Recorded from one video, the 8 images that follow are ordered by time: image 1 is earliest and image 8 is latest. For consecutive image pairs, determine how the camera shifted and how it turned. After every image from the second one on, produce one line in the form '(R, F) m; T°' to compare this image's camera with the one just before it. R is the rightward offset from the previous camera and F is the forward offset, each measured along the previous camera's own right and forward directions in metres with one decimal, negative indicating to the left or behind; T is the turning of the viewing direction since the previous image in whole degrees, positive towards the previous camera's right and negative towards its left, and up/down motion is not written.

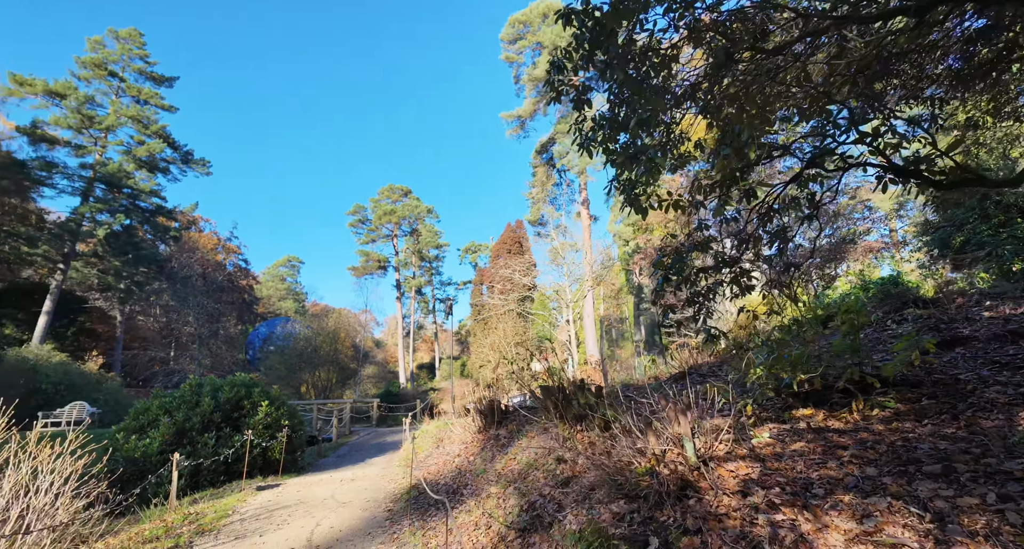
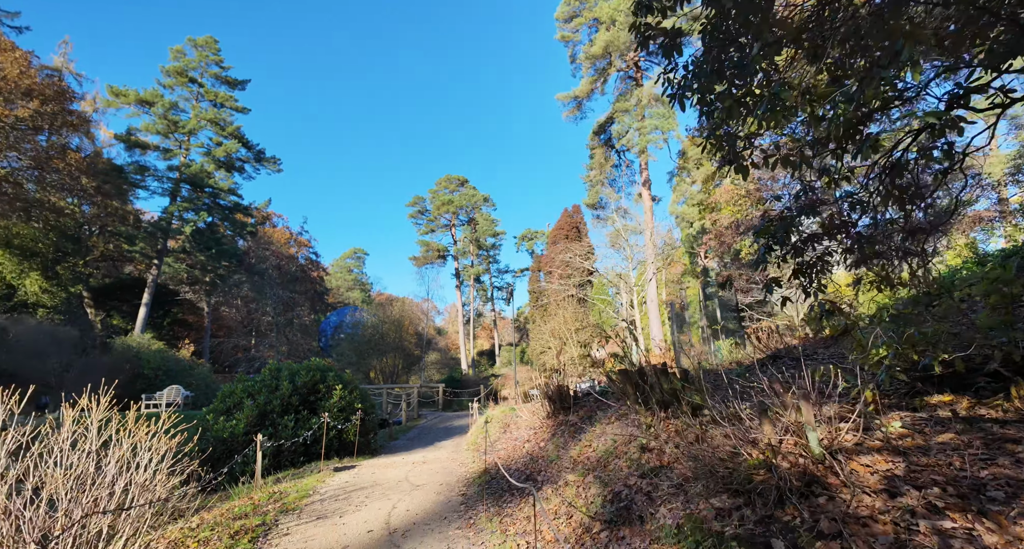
(-0.1, +0.2) m; -7°
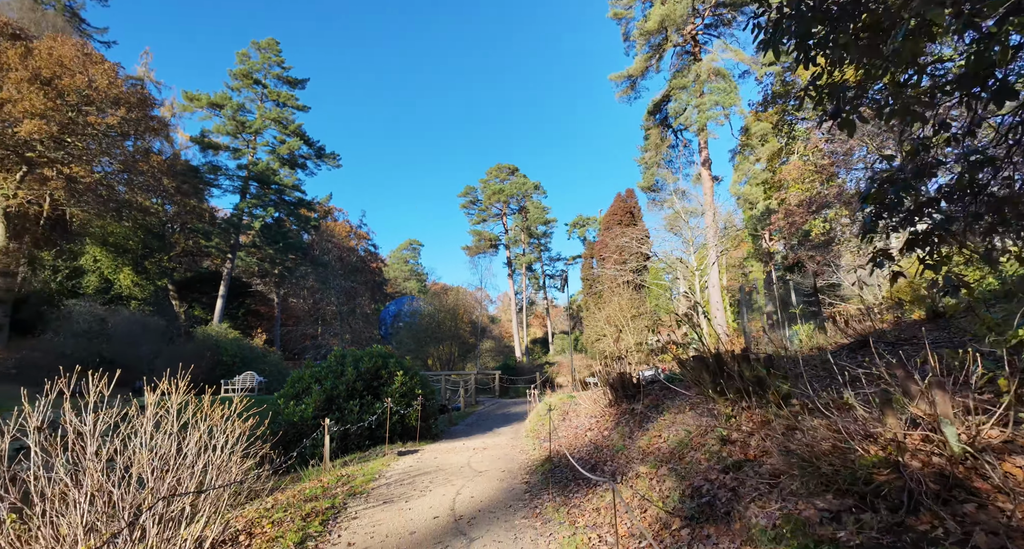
(-0.1, +0.2) m; -6°
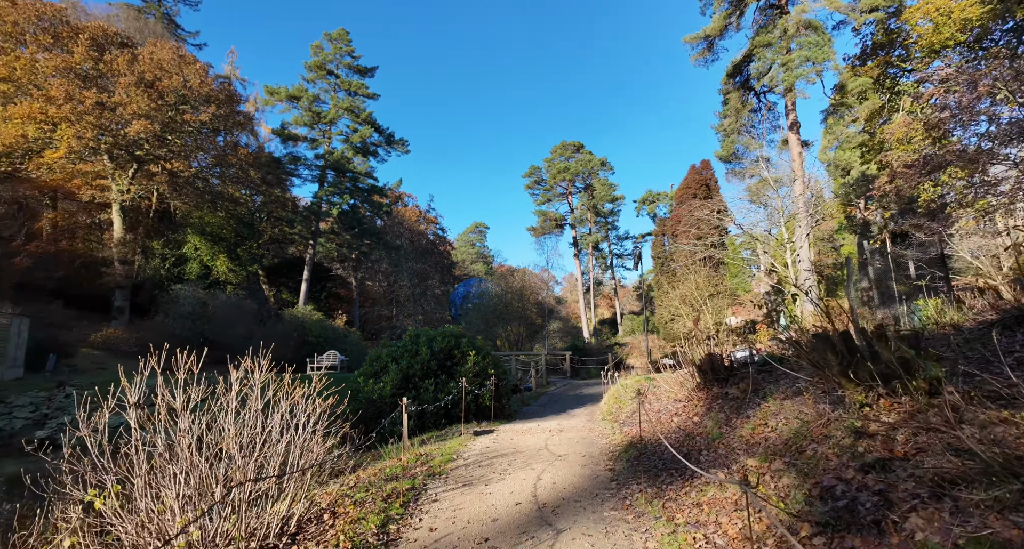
(-0.1, +0.3) m; -8°
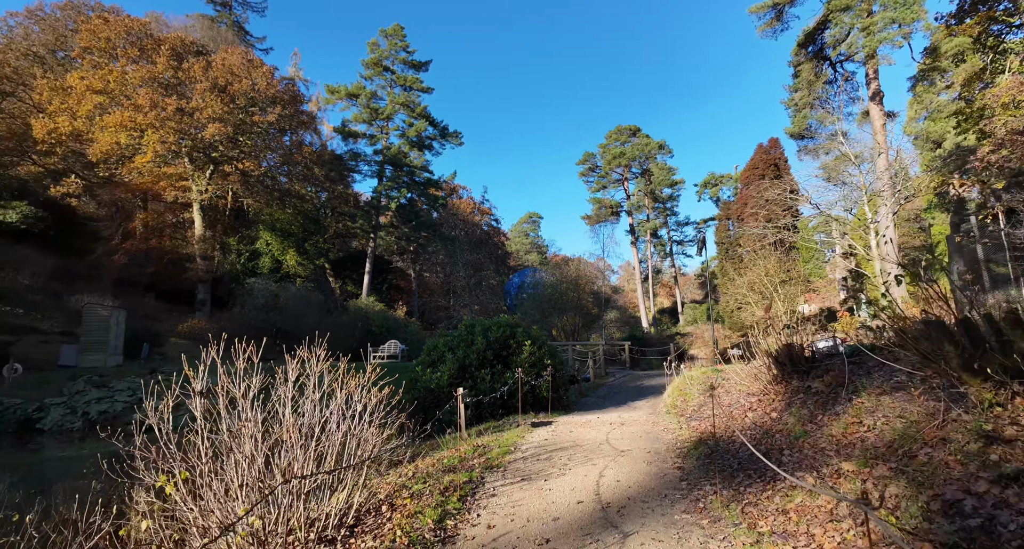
(0.0, +0.2) m; -6°
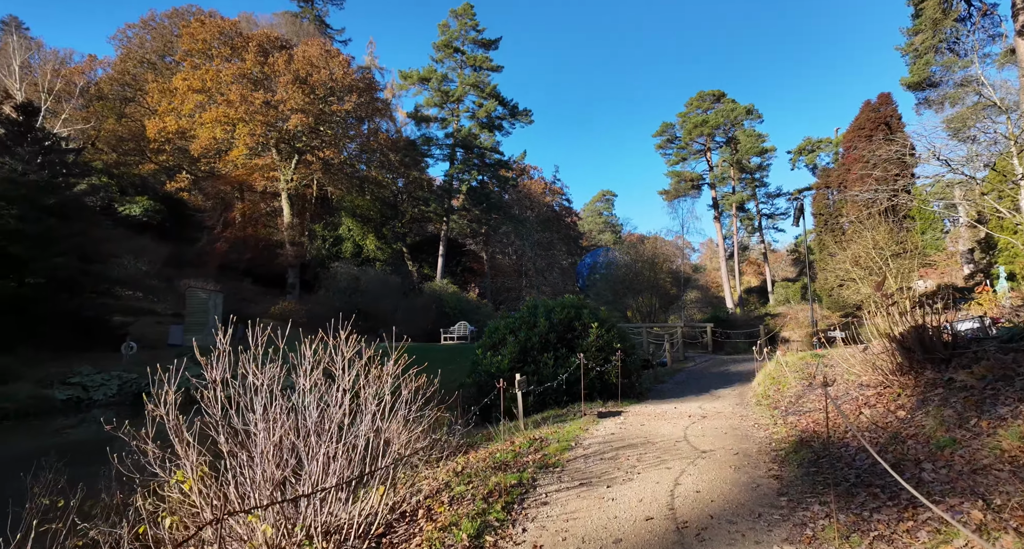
(+0.2, +0.7) m; -9°
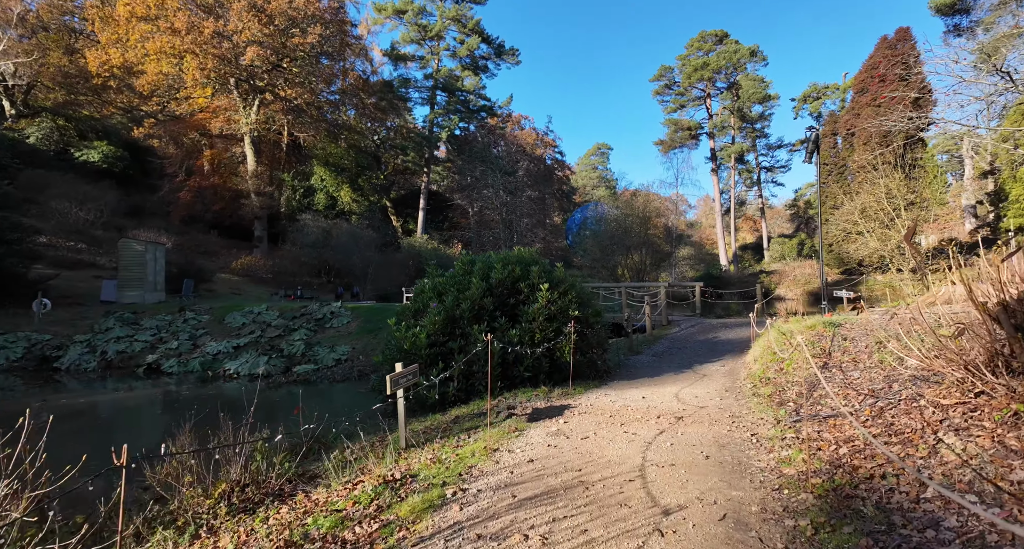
(+0.9, +2.1) m; +1°
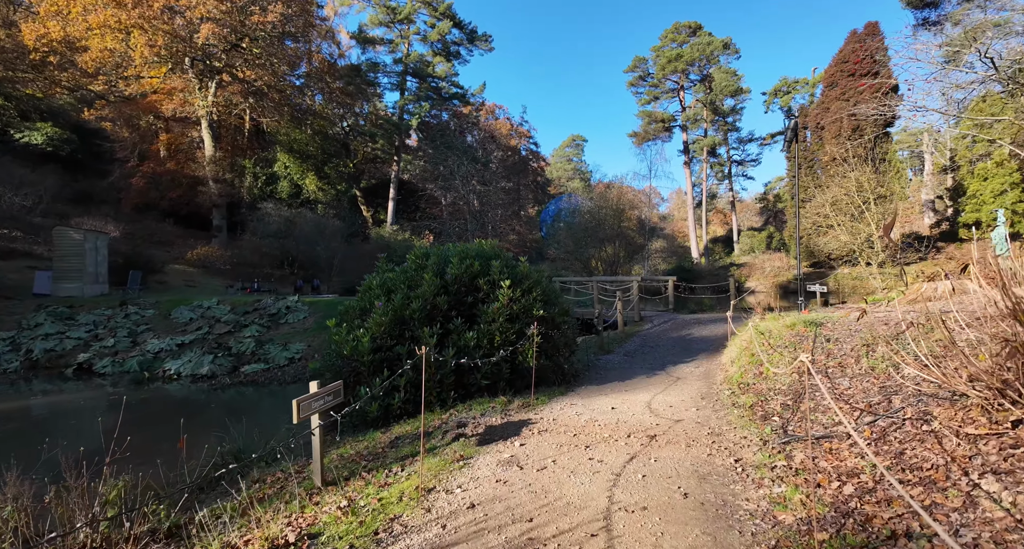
(+0.2, +0.7) m; +3°
